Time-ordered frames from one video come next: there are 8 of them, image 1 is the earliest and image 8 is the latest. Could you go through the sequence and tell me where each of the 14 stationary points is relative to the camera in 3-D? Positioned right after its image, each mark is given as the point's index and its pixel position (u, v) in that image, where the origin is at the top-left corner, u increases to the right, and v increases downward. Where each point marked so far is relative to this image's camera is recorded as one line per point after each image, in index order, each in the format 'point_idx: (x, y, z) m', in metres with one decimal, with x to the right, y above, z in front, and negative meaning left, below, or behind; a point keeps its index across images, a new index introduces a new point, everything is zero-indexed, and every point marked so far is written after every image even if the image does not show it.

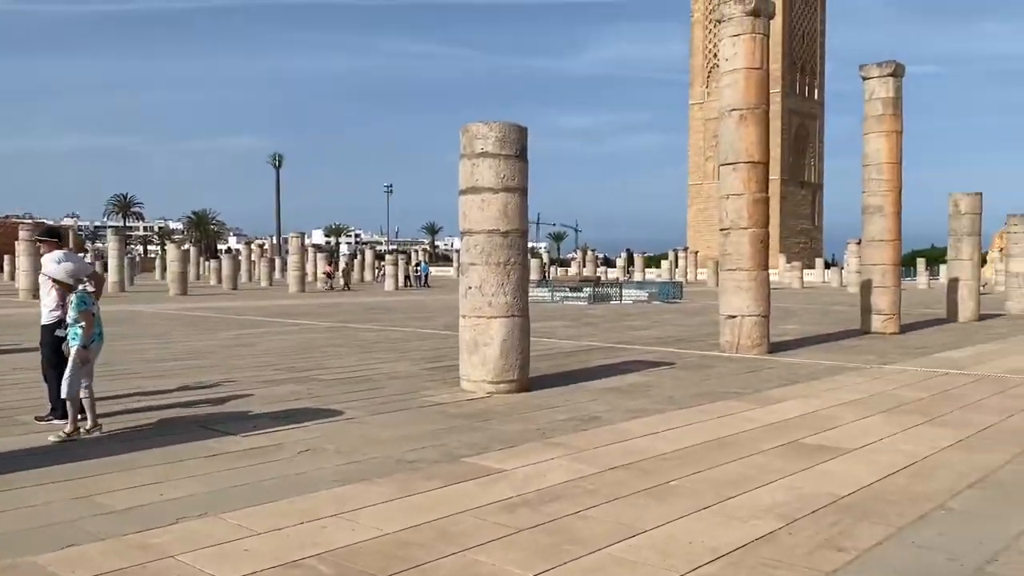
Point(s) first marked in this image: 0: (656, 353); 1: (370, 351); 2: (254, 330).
0: (+1.9, -0.9, +11.6) m
1: (-1.9, -0.9, +11.8) m
2: (-4.6, -0.7, +15.4) m
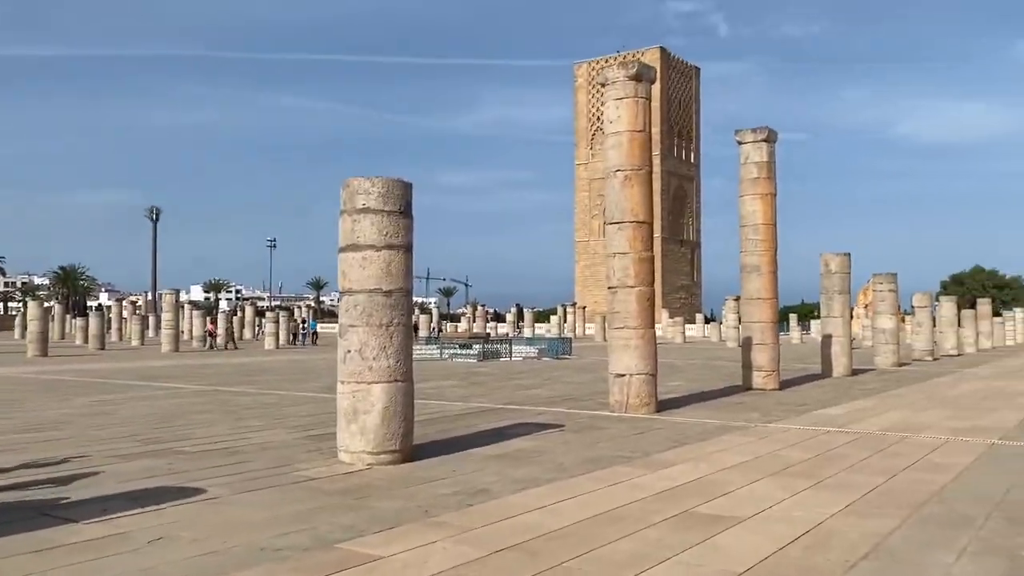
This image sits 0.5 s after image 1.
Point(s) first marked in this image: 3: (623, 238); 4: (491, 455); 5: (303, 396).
0: (+0.4, -1.7, +11.4) m
1: (-3.4, -1.7, +11.1) m
2: (-6.5, -1.8, +14.3) m
3: (+1.5, +0.7, +11.5) m
4: (-0.2, -1.5, +8.0) m
5: (-3.4, -1.8, +14.1) m
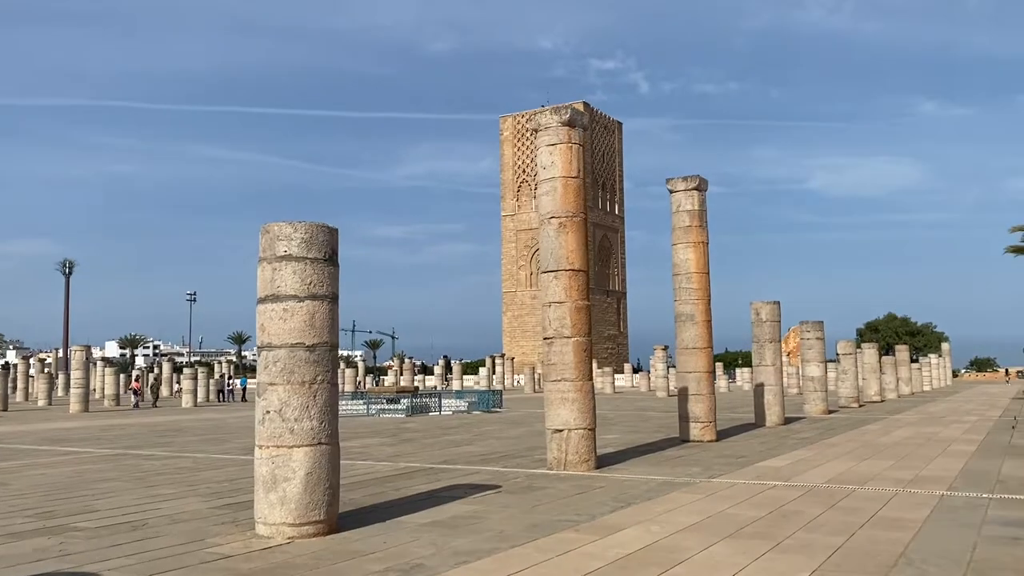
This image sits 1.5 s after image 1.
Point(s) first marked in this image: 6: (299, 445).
0: (-0.4, -2.3, +10.8) m
1: (-4.2, -2.3, +10.2) m
2: (-7.5, -2.6, +13.0) m
3: (+0.6, 0.0, +11.1) m
4: (-0.7, -2.0, +7.3) m
5: (-4.4, -2.6, +13.2) m
6: (-1.7, -1.2, +6.7) m
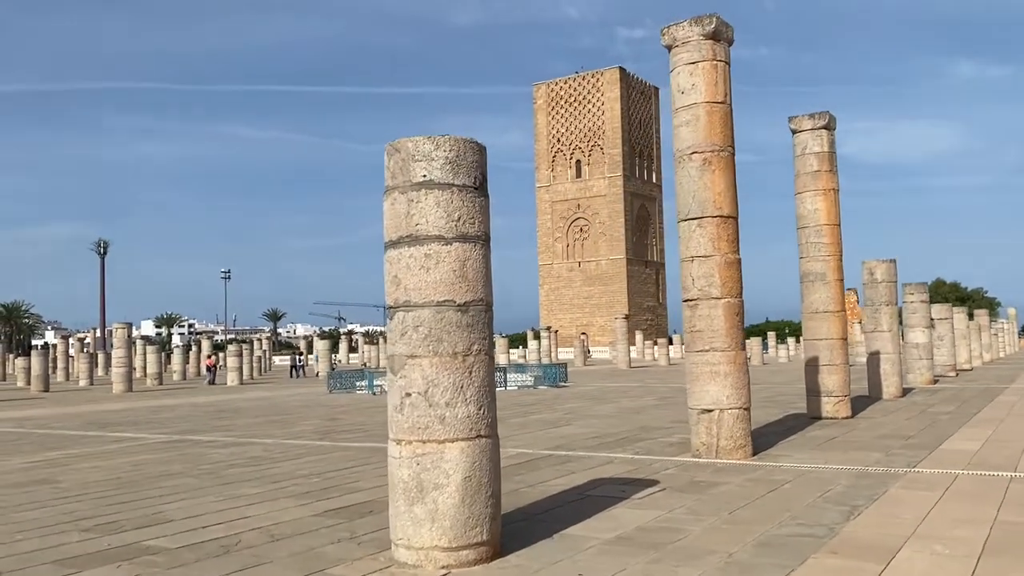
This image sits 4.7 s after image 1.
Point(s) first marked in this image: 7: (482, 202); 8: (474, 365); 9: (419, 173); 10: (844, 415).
0: (+1.1, -1.8, +8.9) m
1: (-2.8, -1.9, +8.4) m
2: (-6.0, -2.2, +11.4) m
3: (+2.0, +0.5, +9.2) m
4: (+0.6, -1.6, +5.5) m
5: (-2.9, -2.1, +11.4) m
6: (-0.3, -0.9, +4.9) m
7: (-0.2, +0.5, +5.2) m
8: (-0.2, -0.5, +5.0) m
9: (-0.5, +0.7, +5.0) m
10: (+5.0, -1.9, +12.9) m
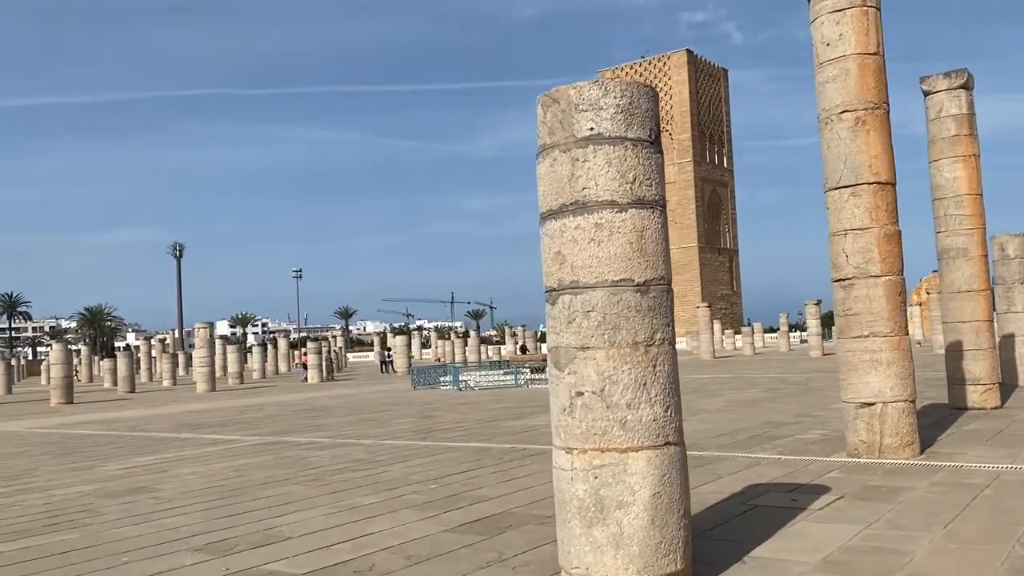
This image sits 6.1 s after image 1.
0: (+2.3, -1.6, +7.9) m
1: (-1.6, -1.8, +7.7) m
2: (-4.5, -2.1, +11.0) m
3: (+3.2, +0.7, +8.1) m
4: (+1.6, -1.4, +4.6) m
5: (-1.4, -2.0, +10.7) m
6: (+0.6, -0.7, +4.0) m
7: (+0.7, +0.6, +4.3) m
8: (+0.7, -0.3, +4.1) m
9: (+0.4, +0.8, +4.2) m
10: (+6.5, -1.6, +11.6) m
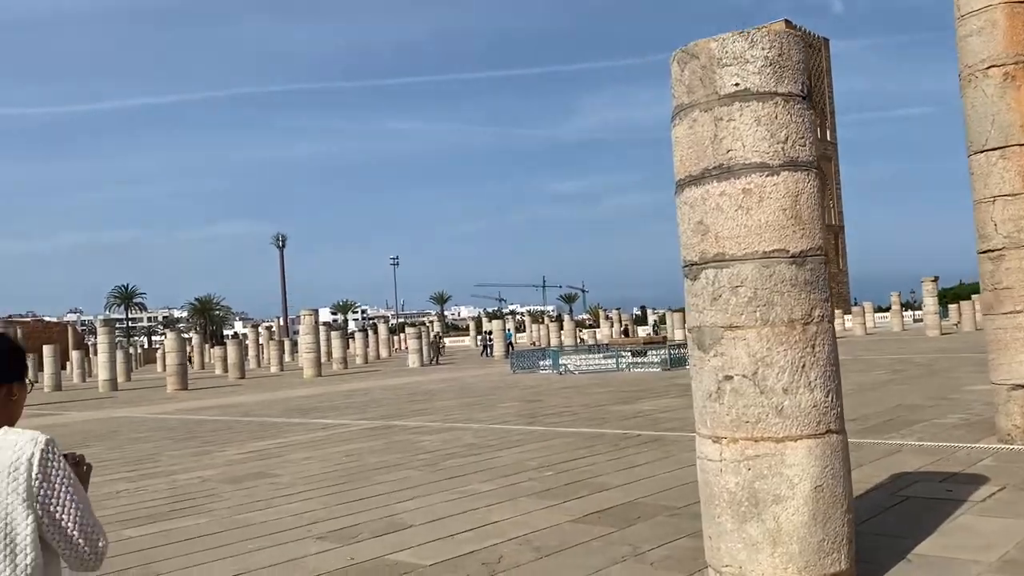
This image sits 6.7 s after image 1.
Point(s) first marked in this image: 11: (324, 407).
0: (+3.3, -1.4, +7.4) m
1: (-0.5, -1.6, +7.6) m
2: (-3.1, -2.0, +11.1) m
3: (+4.2, +1.0, +7.4) m
4: (+2.3, -1.3, +4.1) m
5: (0.0, -1.8, +10.6) m
6: (+1.2, -0.6, +3.7) m
7: (+1.3, +0.8, +3.9) m
8: (+1.3, -0.2, +3.7) m
9: (+0.9, +0.9, +3.8) m
10: (+7.9, -1.2, +10.6) m
11: (-3.7, -2.3, +17.0) m
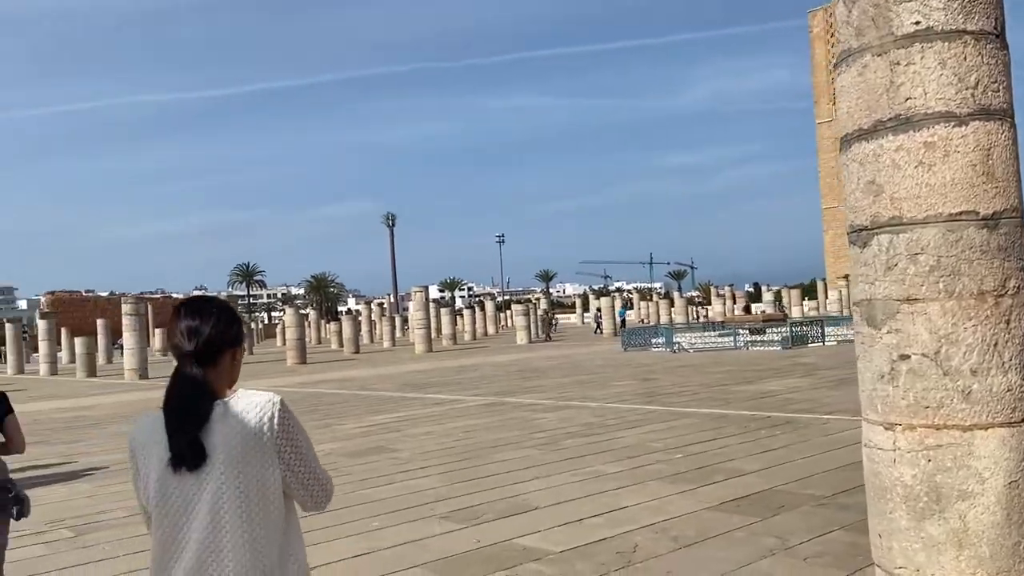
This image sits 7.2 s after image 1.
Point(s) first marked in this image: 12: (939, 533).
0: (+4.3, -1.2, +6.6) m
1: (+0.5, -1.4, +7.3) m
2: (-1.6, -1.6, +11.2) m
3: (+5.2, +1.2, +6.5) m
4: (+2.9, -1.2, +3.5) m
5: (+1.4, -1.5, +10.2) m
6: (+1.7, -0.5, +3.2) m
7: (+1.9, +0.9, +3.4) m
8: (+1.9, -0.1, +3.3) m
9: (+1.5, +1.0, +3.3) m
10: (+9.2, -0.9, +9.3) m
11: (-1.5, -1.8, +17.1) m
12: (+1.6, -0.9, +3.2) m
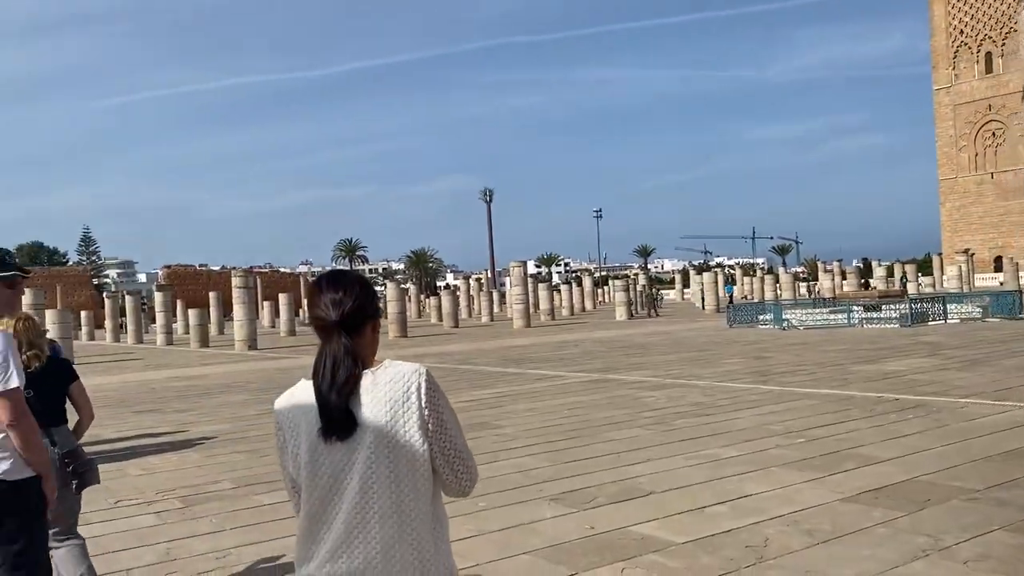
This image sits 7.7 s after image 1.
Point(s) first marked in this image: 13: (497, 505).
0: (+5.1, -1.0, +5.8) m
1: (+1.4, -1.2, +6.9) m
2: (-0.3, -1.3, +11.0) m
3: (+6.0, +1.4, +5.5) m
4: (+3.3, -1.1, +2.9) m
5: (+2.6, -1.2, +9.7) m
6: (+2.2, -0.4, +2.7) m
7: (+2.3, +1.0, +2.8) m
8: (+2.3, 0.0, +2.7) m
9: (+1.9, +1.1, +2.8) m
10: (+10.3, -0.6, +7.9) m
11: (+0.5, -1.3, +16.8) m
12: (+2.0, -0.8, +2.8) m
13: (-0.1, -1.3, +5.1) m
